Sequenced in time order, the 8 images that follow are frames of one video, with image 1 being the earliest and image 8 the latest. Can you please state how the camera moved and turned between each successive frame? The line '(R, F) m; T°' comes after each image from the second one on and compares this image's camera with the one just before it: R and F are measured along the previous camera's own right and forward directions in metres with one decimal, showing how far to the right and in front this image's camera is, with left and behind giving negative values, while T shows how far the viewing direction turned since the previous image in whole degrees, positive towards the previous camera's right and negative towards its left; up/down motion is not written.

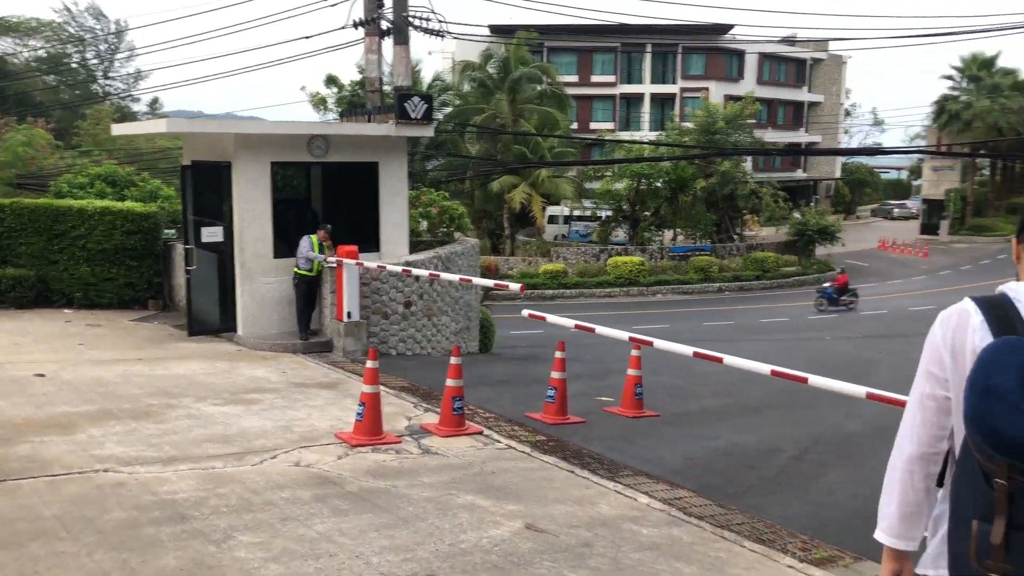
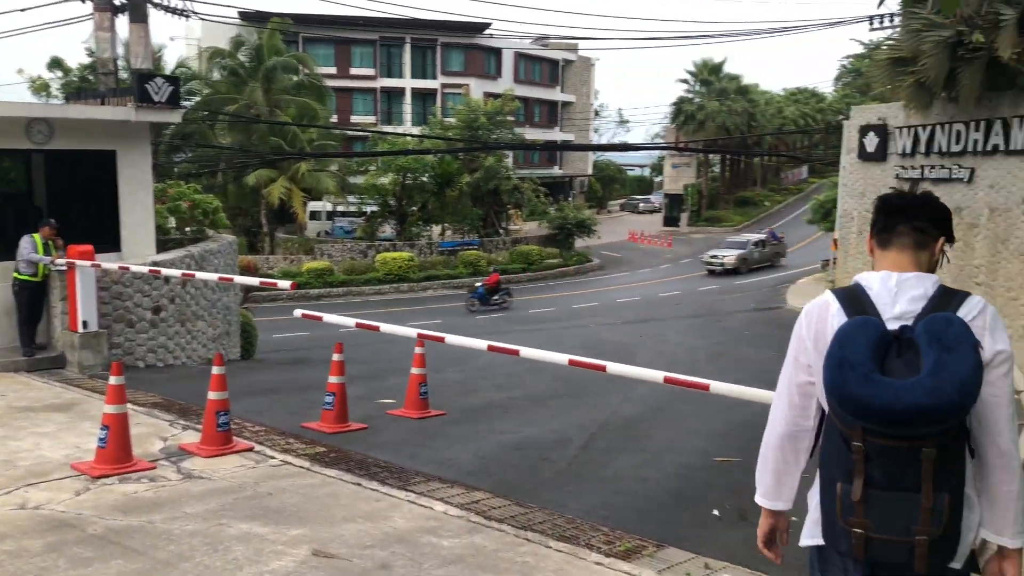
(-0.1, +0.5) m; +15°
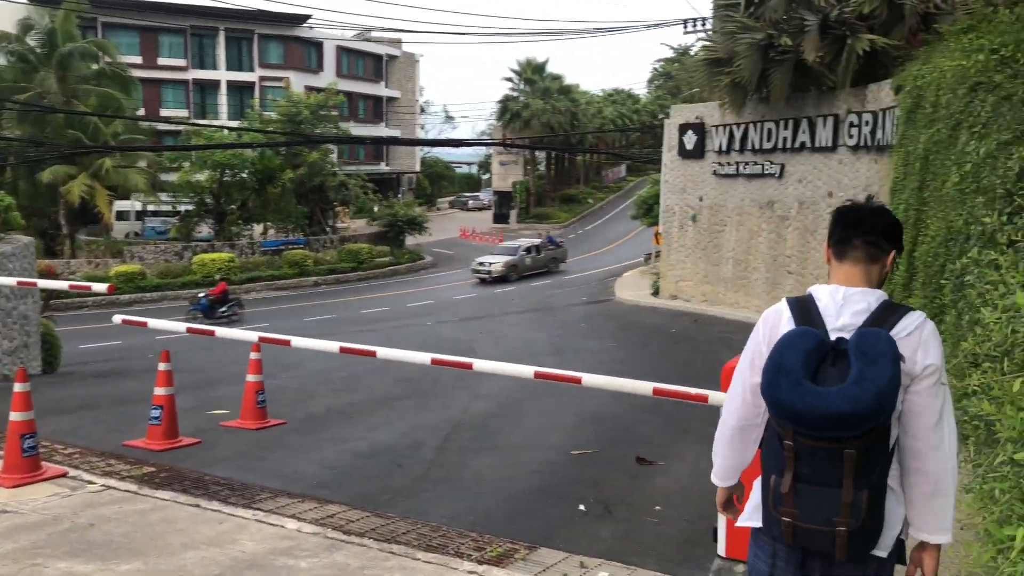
(-0.2, +0.3) m; +11°
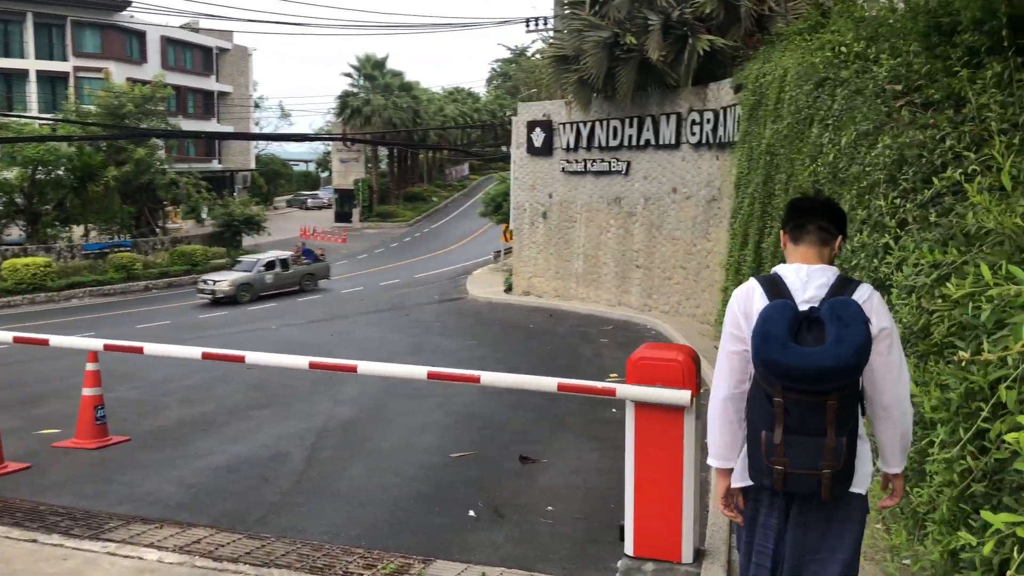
(-0.2, +0.3) m; +10°
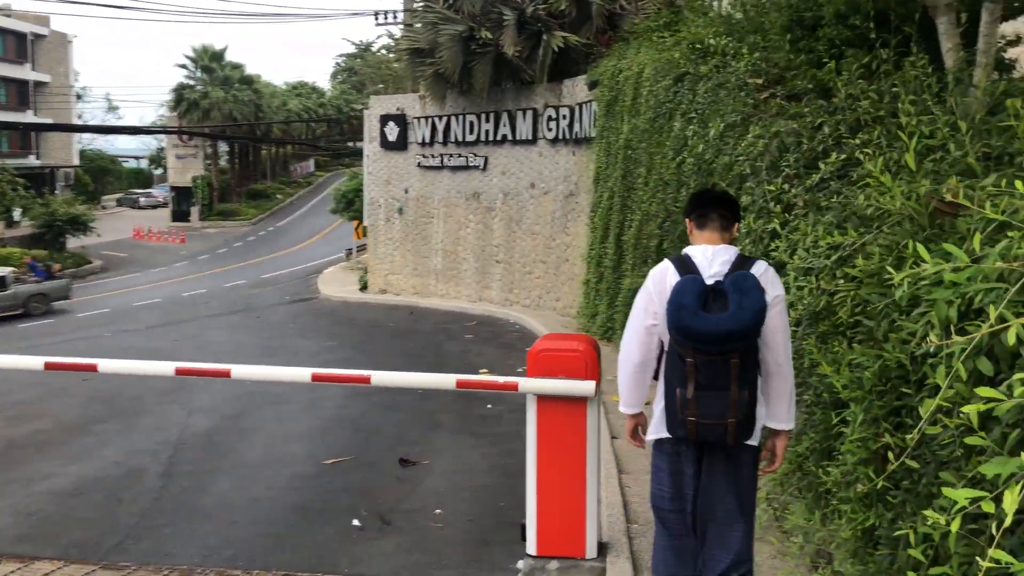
(-0.2, +0.2) m; +10°
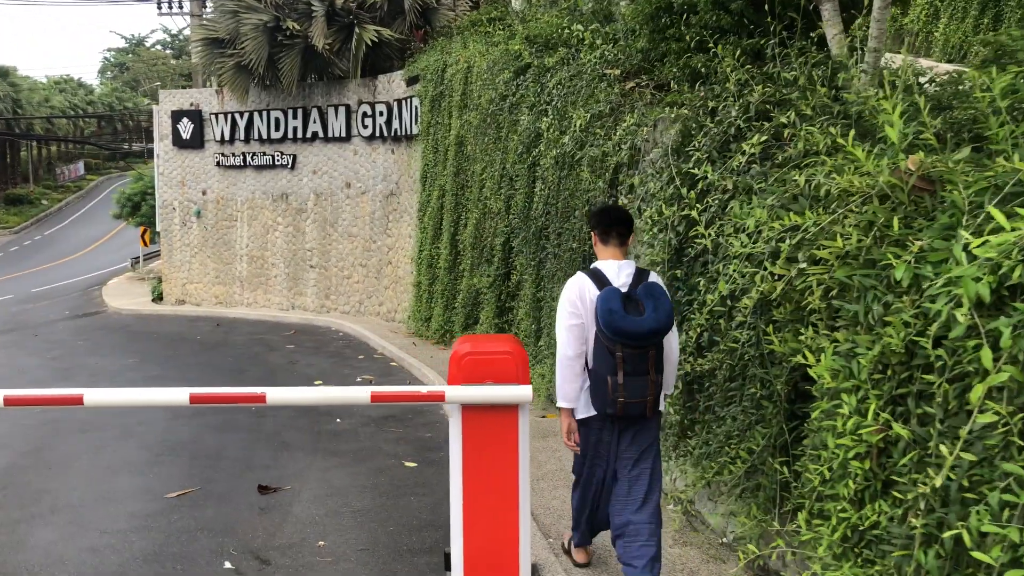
(-0.5, +0.5) m; +13°
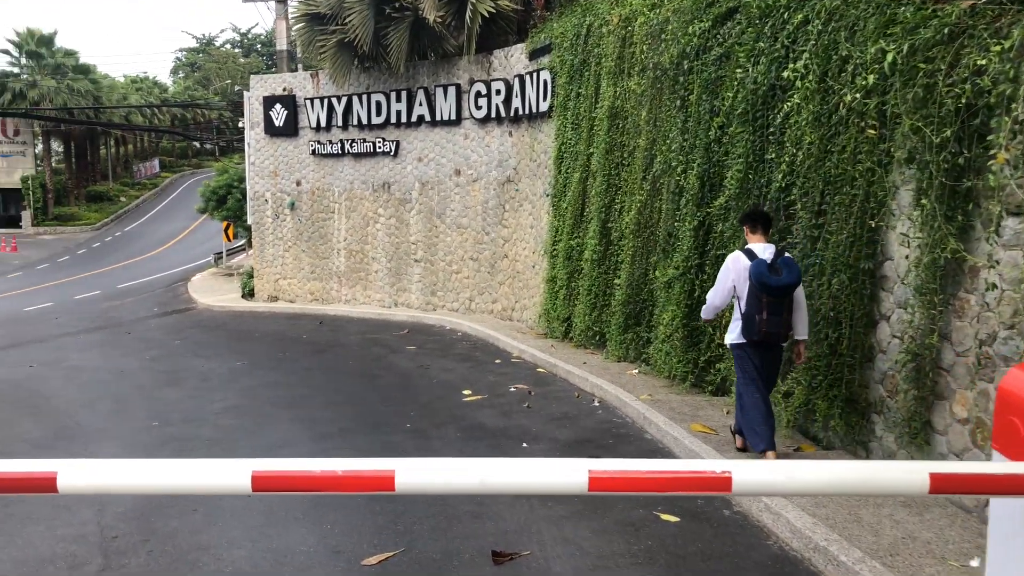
(-1.2, +1.5) m; -4°
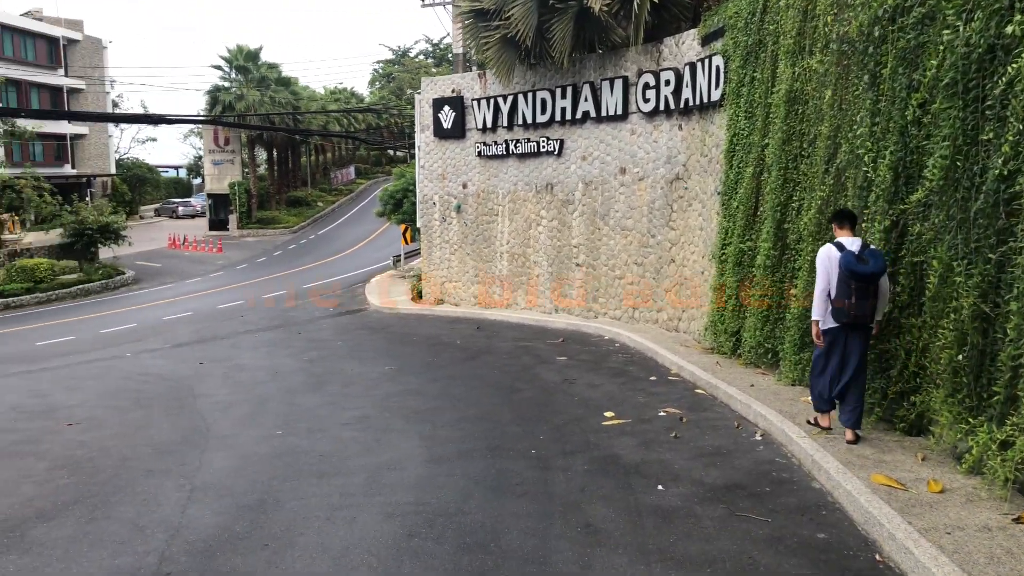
(+0.3, +1.0) m; -12°
